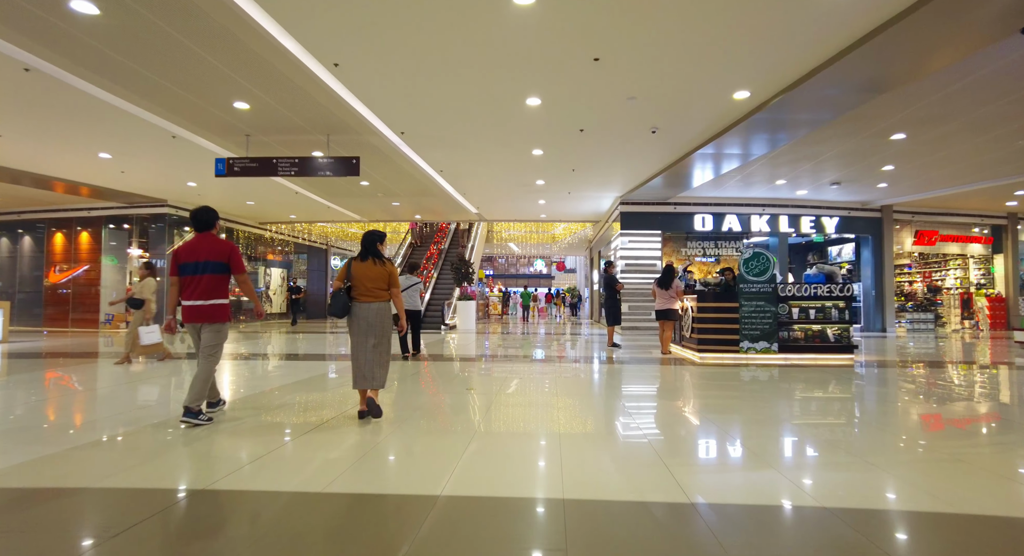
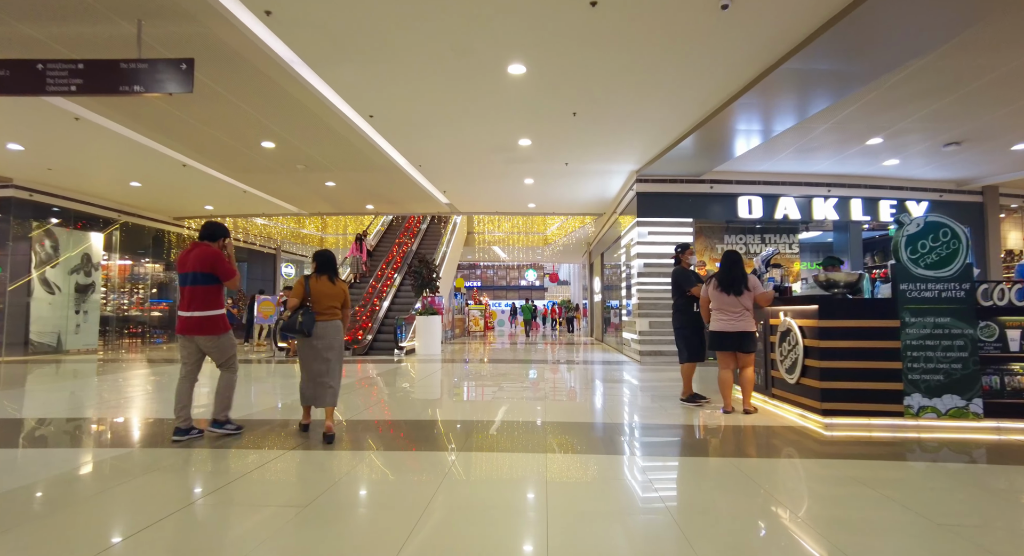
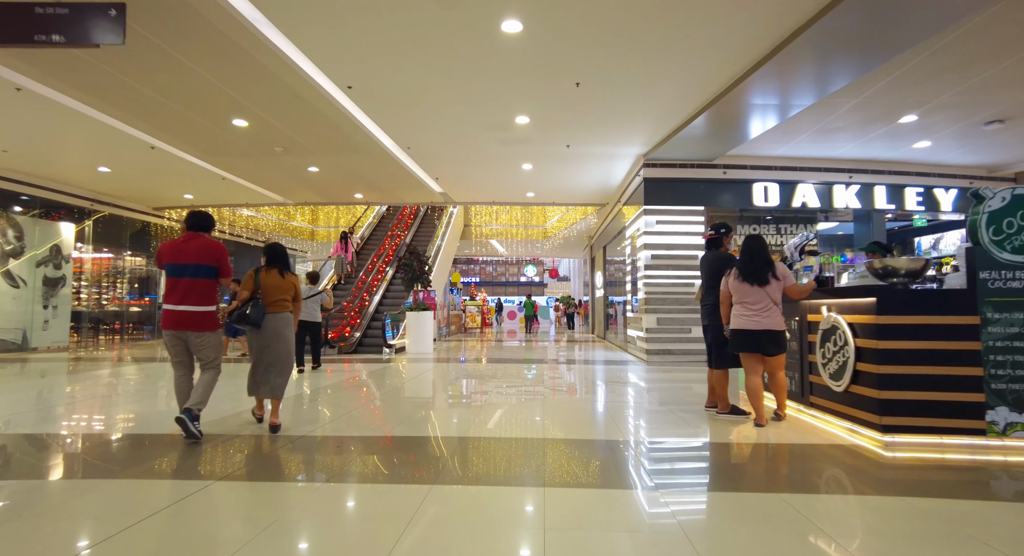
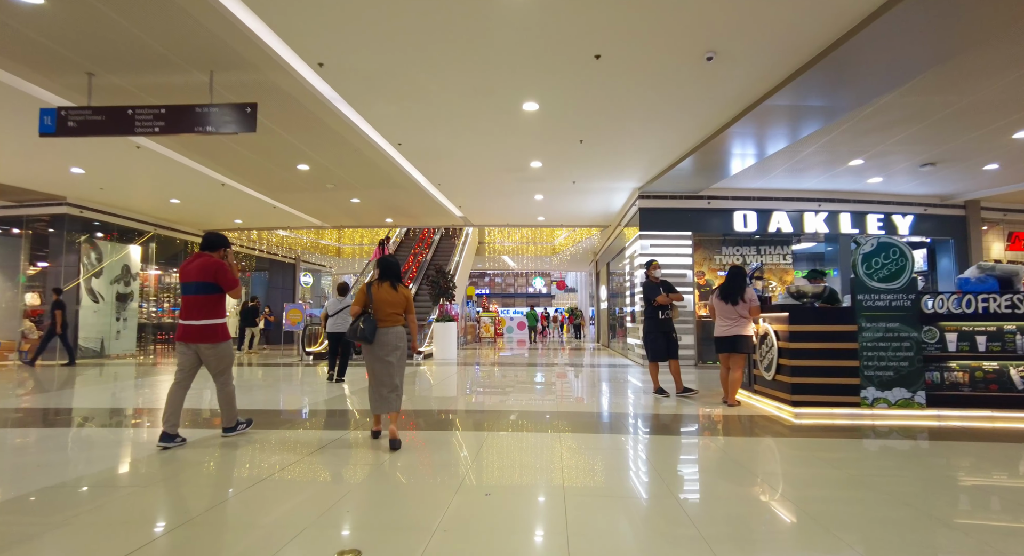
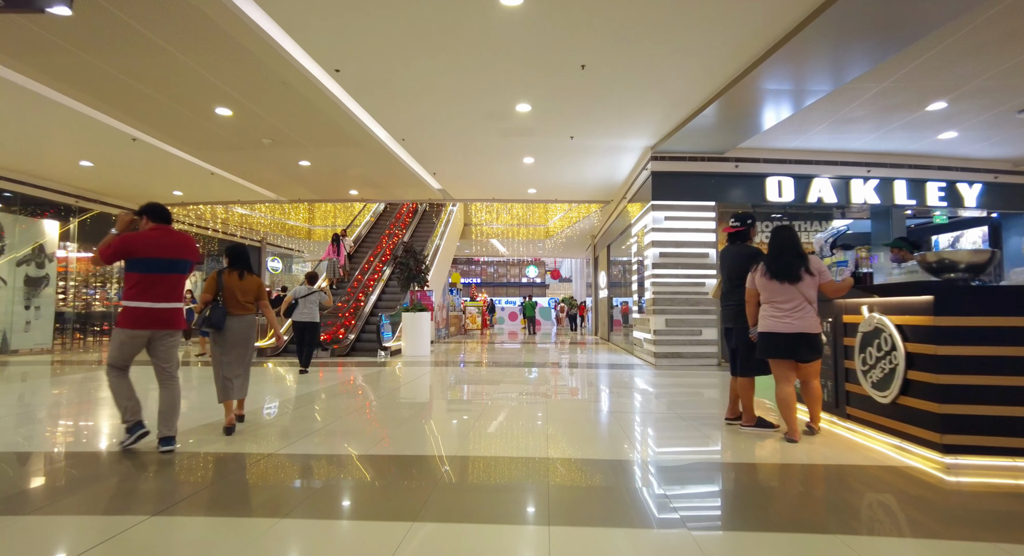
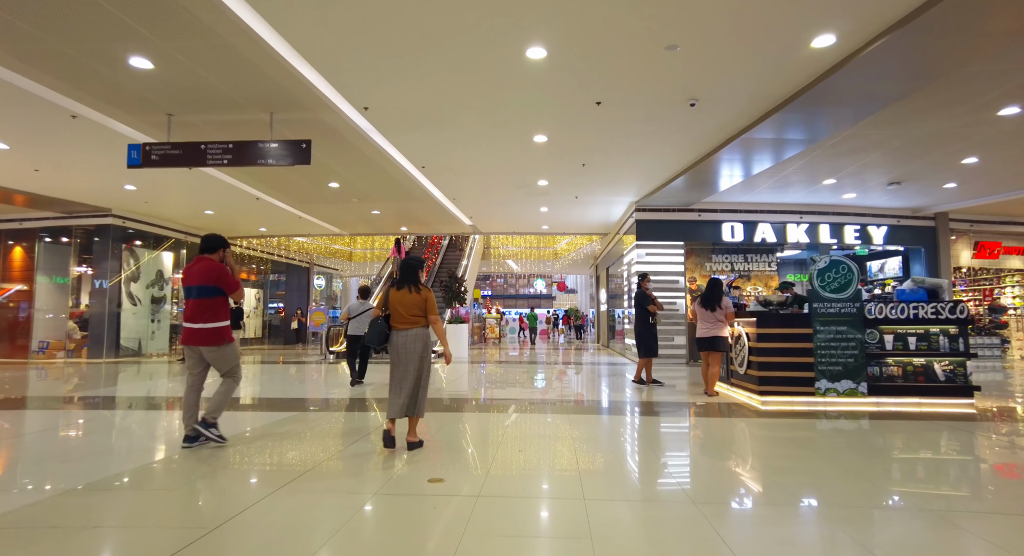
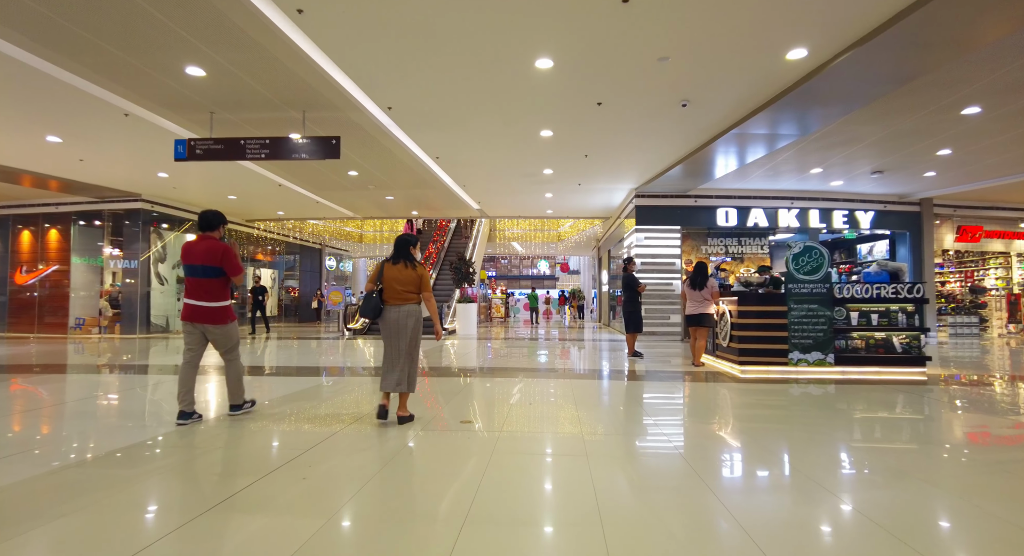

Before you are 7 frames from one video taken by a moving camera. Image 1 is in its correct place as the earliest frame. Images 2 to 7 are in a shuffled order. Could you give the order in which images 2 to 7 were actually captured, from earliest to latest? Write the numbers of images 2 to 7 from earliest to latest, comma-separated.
7, 6, 4, 2, 3, 5
